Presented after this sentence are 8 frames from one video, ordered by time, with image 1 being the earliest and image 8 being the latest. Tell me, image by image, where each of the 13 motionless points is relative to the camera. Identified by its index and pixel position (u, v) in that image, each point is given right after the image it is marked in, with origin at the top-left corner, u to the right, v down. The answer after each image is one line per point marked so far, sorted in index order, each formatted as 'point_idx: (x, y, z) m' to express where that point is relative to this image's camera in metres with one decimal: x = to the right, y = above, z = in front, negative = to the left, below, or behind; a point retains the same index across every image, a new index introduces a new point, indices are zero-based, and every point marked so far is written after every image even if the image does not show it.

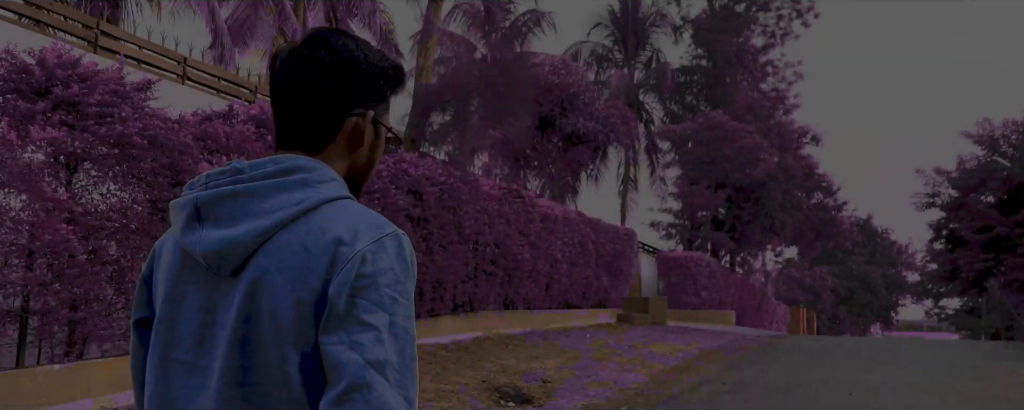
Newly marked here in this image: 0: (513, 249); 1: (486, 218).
0: (0.0, -0.5, +10.5) m
1: (-0.3, -0.1, +9.8) m
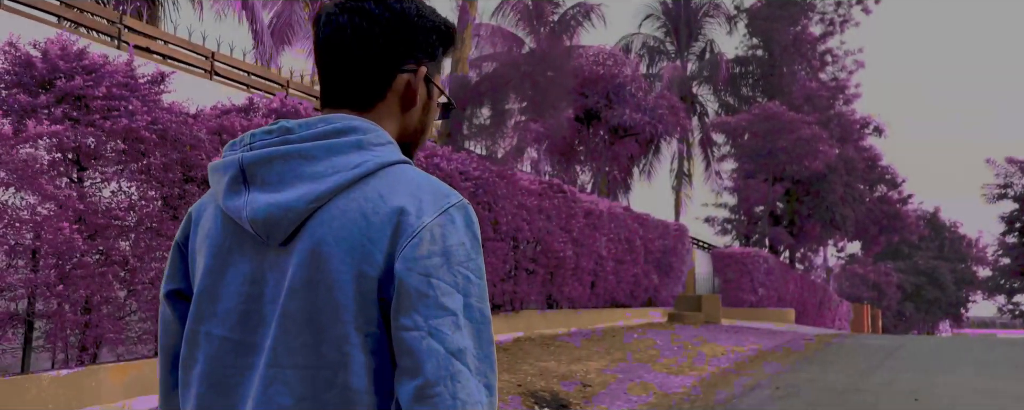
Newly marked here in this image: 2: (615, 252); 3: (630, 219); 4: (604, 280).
0: (+0.5, -0.5, +10.1) m
1: (+0.1, -0.1, +9.4) m
2: (+1.4, -0.6, +12.0) m
3: (+1.7, -0.2, +12.5) m
4: (+1.2, -1.0, +11.9) m
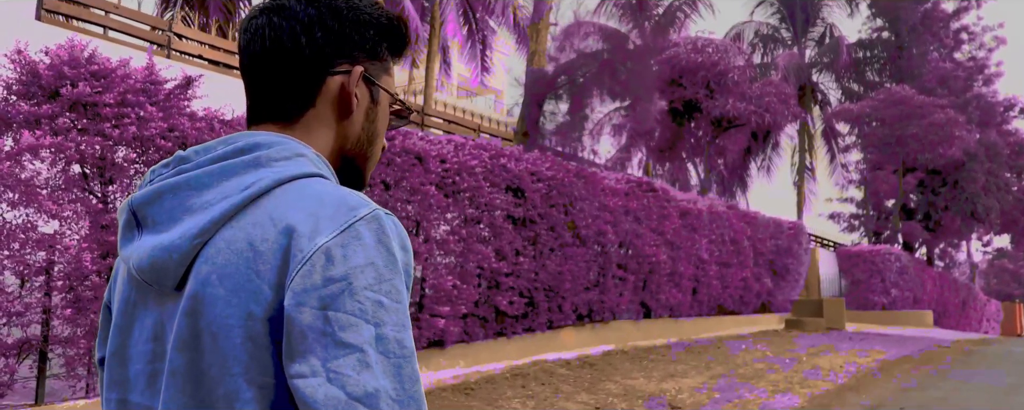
0: (+1.4, -0.5, +9.3) m
1: (+0.9, -0.1, +8.6) m
2: (+2.6, -0.6, +11.1) m
3: (+2.9, -0.2, +11.5) m
4: (+2.4, -1.0, +10.9) m
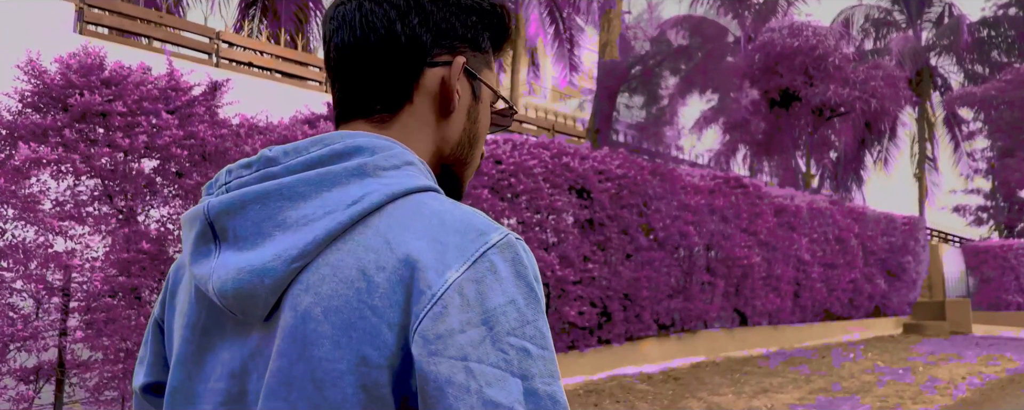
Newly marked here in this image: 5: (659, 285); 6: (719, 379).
0: (+2.2, -0.4, +8.5) m
1: (+1.6, -0.1, +7.9) m
2: (+3.5, -0.6, +10.1) m
3: (+3.9, -0.1, +10.5) m
4: (+3.3, -0.9, +10.0) m
5: (+1.2, -0.7, +7.6) m
6: (+1.8, -1.5, +7.6) m
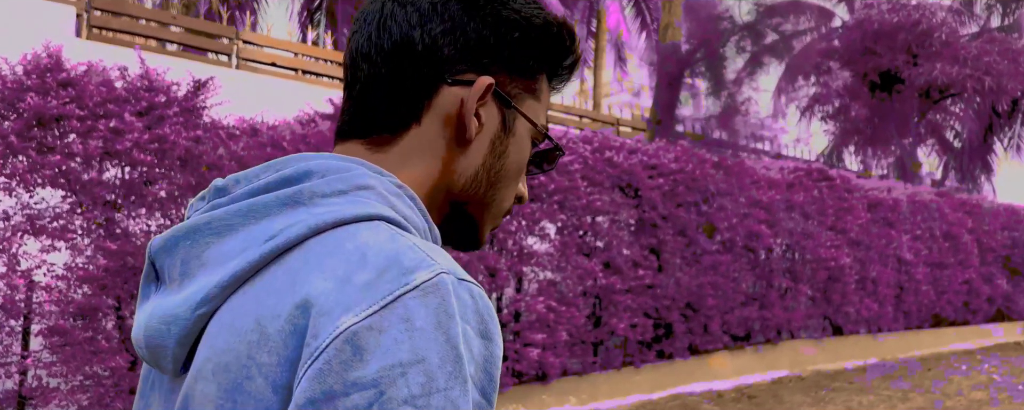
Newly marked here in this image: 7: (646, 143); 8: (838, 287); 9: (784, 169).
0: (+2.6, -0.4, +7.6) m
1: (+2.0, -0.1, +7.0) m
2: (+4.2, -0.5, +9.0) m
3: (+4.6, 0.0, +9.4) m
4: (+4.0, -0.9, +8.9) m
5: (+1.6, -0.7, +6.8) m
6: (+2.2, -1.4, +6.7) m
7: (+0.9, +0.4, +6.3) m
8: (+2.9, -0.7, +7.9) m
9: (+2.3, +0.3, +7.4) m
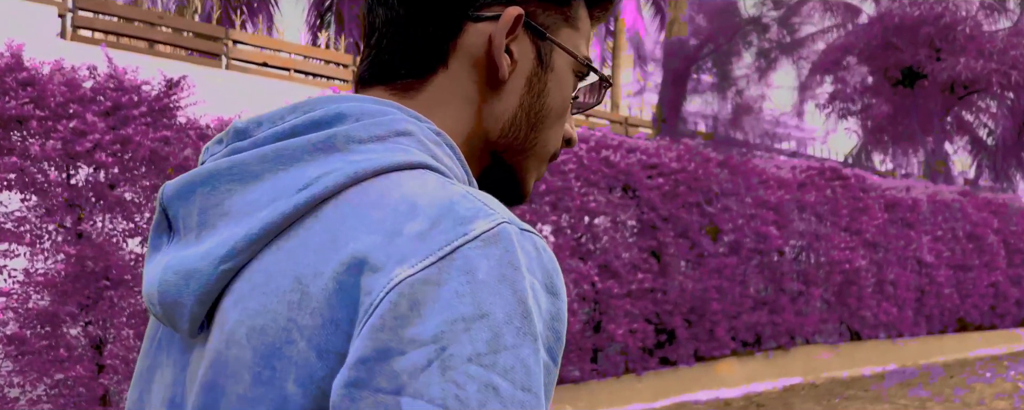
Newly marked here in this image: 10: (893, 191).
0: (+2.6, -0.4, +7.3) m
1: (+2.0, -0.1, +6.8) m
2: (+4.3, -0.5, +8.6) m
3: (+4.7, 0.0, +9.0) m
4: (+4.1, -0.9, +8.5) m
5: (+1.6, -0.7, +6.5) m
6: (+2.2, -1.4, +6.4) m
7: (+0.9, +0.4, +6.1) m
8: (+2.9, -0.7, +7.5) m
9: (+2.3, +0.3, +7.1) m
10: (+3.4, +0.1, +8.0) m
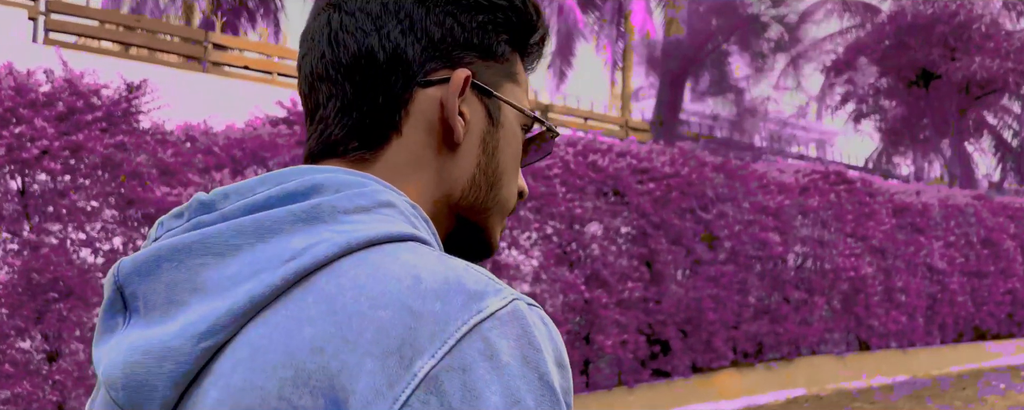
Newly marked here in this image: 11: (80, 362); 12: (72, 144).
0: (+2.6, -0.4, +7.0) m
1: (+1.9, -0.1, +6.5) m
2: (+4.2, -0.5, +8.3) m
3: (+4.6, -0.1, +8.7) m
4: (+4.0, -0.9, +8.2) m
5: (+1.5, -0.7, +6.3) m
6: (+2.1, -1.5, +6.2) m
7: (+0.8, +0.4, +5.8) m
8: (+2.8, -0.8, +7.3) m
9: (+2.2, +0.3, +6.9) m
10: (+3.4, +0.1, +7.7) m
11: (-1.9, -0.7, +3.9) m
12: (-1.9, +0.3, +3.9) m
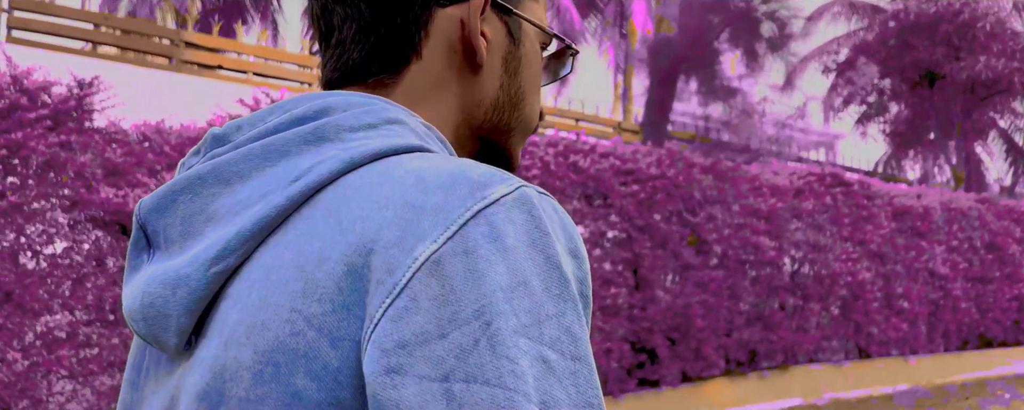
0: (+2.5, -0.5, +6.8) m
1: (+1.8, -0.1, +6.3) m
2: (+4.1, -0.6, +8.1) m
3: (+4.6, -0.1, +8.4) m
4: (+3.9, -0.9, +8.0) m
5: (+1.4, -0.7, +6.0) m
6: (+2.0, -1.5, +5.9) m
7: (+0.7, +0.4, +5.6) m
8: (+2.7, -0.8, +7.0) m
9: (+2.1, +0.2, +6.6) m
10: (+3.3, +0.1, +7.5) m
11: (-2.0, -0.7, +3.7) m
12: (-2.1, +0.3, +3.8) m
